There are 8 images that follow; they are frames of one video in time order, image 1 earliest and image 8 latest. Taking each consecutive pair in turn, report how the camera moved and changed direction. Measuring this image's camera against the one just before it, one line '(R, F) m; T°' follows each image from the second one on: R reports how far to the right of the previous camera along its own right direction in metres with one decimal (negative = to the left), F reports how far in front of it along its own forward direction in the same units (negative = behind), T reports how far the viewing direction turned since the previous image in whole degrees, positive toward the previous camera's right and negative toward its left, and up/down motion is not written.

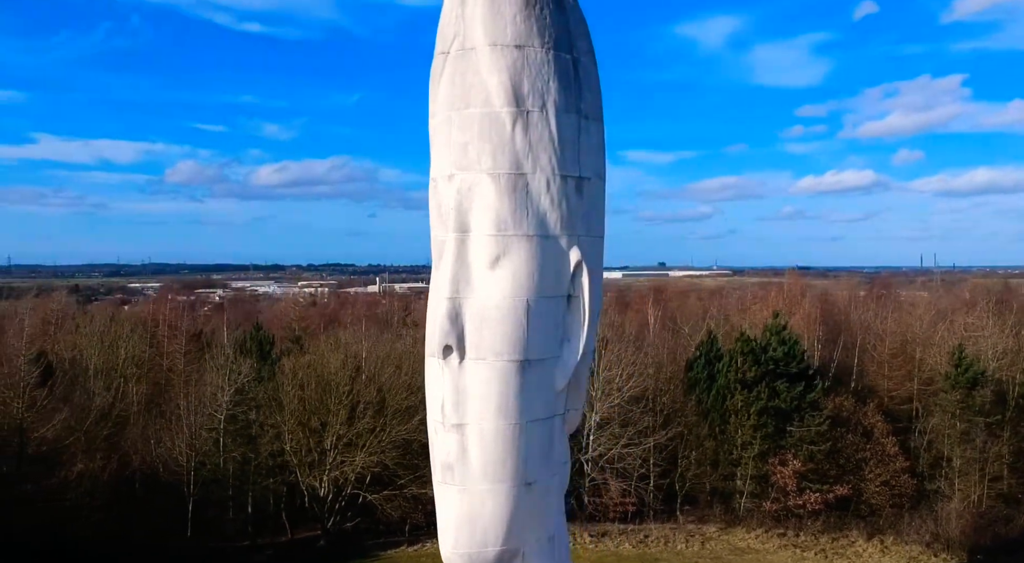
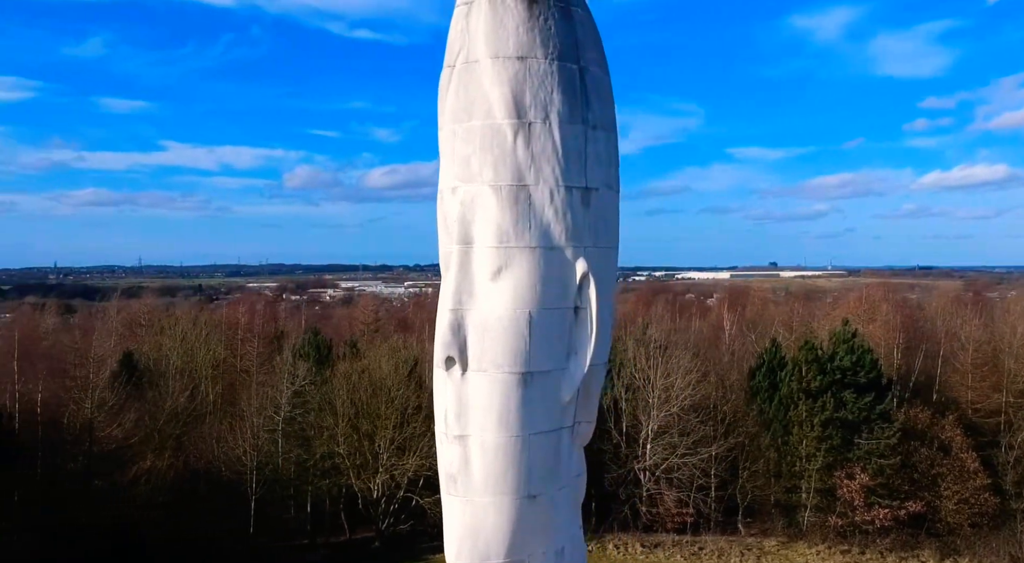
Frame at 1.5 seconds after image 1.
(+1.6, +0.1) m; -7°
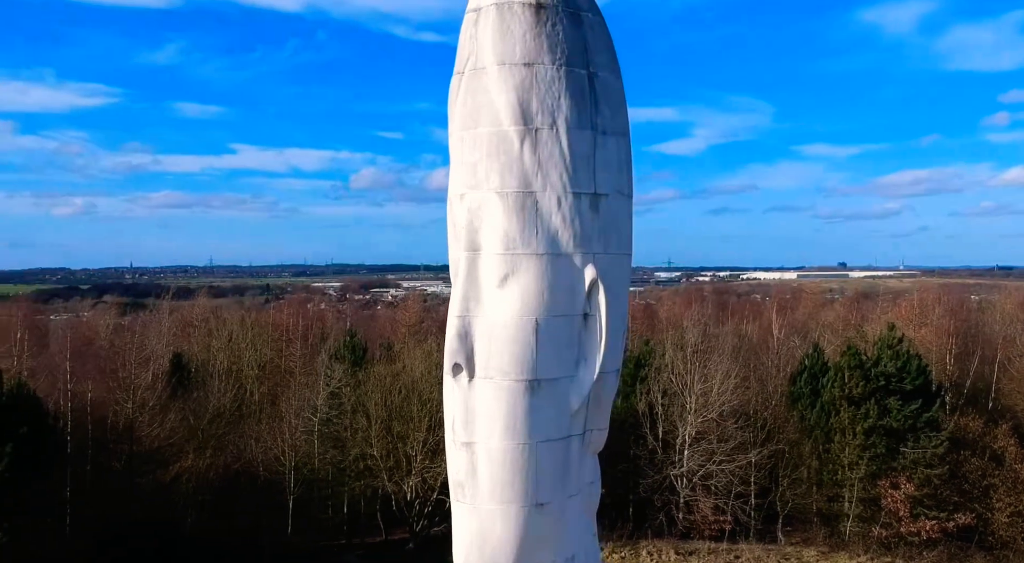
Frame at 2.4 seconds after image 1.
(+0.9, +0.1) m; -4°
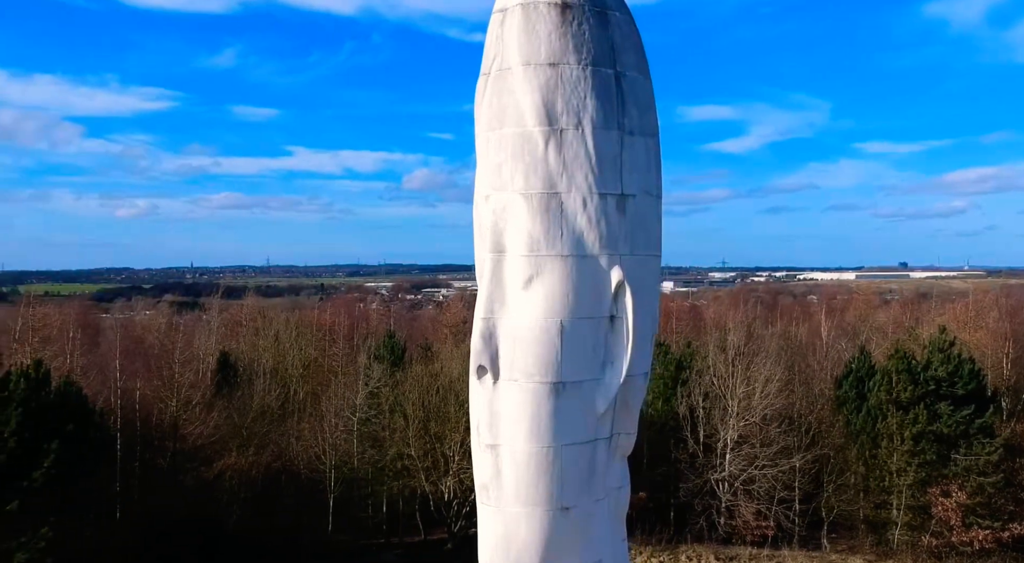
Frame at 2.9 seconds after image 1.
(+0.4, +0.1) m; -3°
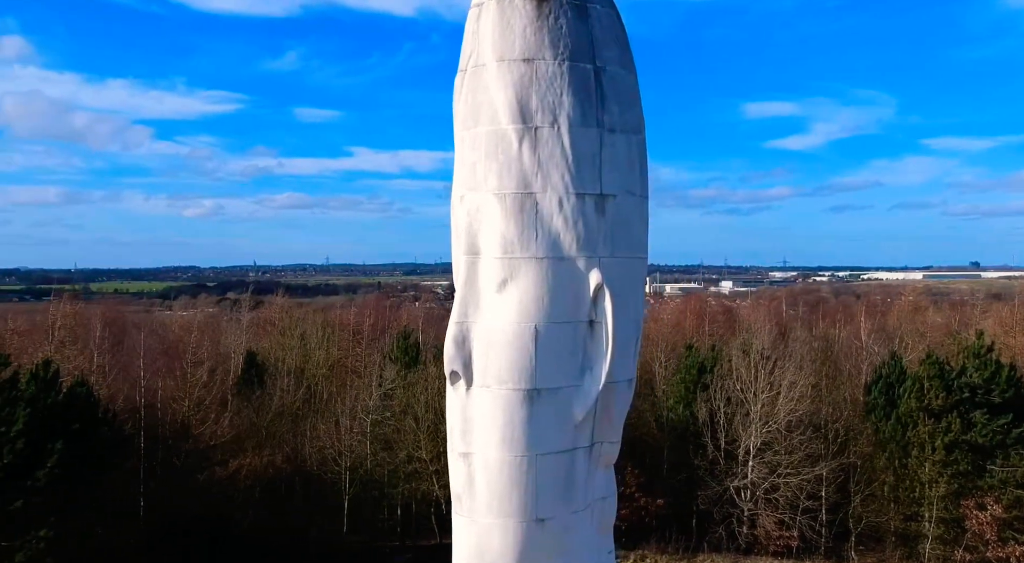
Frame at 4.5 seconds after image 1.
(+1.2, +0.5) m; -4°
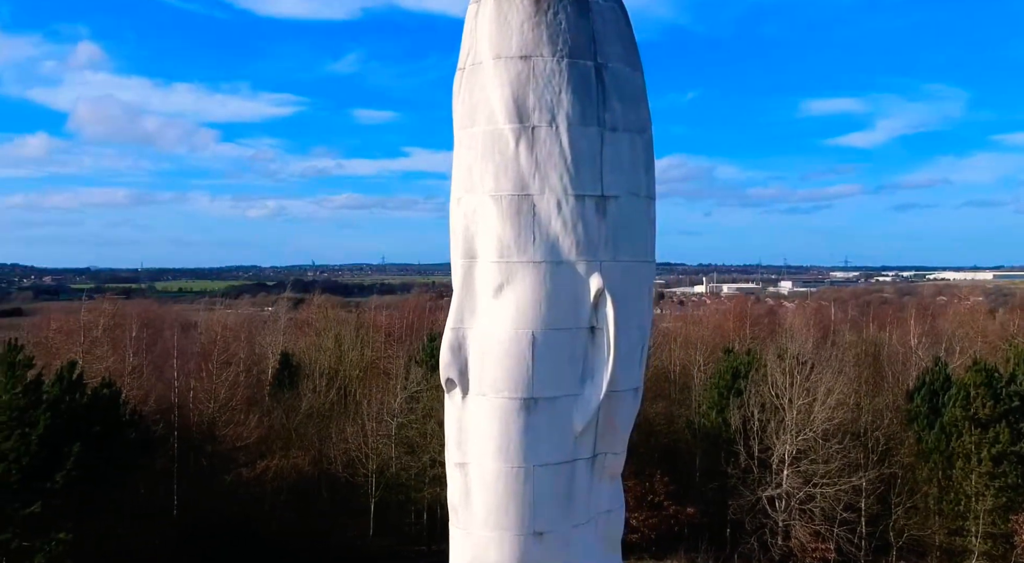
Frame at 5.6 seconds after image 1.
(+0.8, +0.5) m; -4°
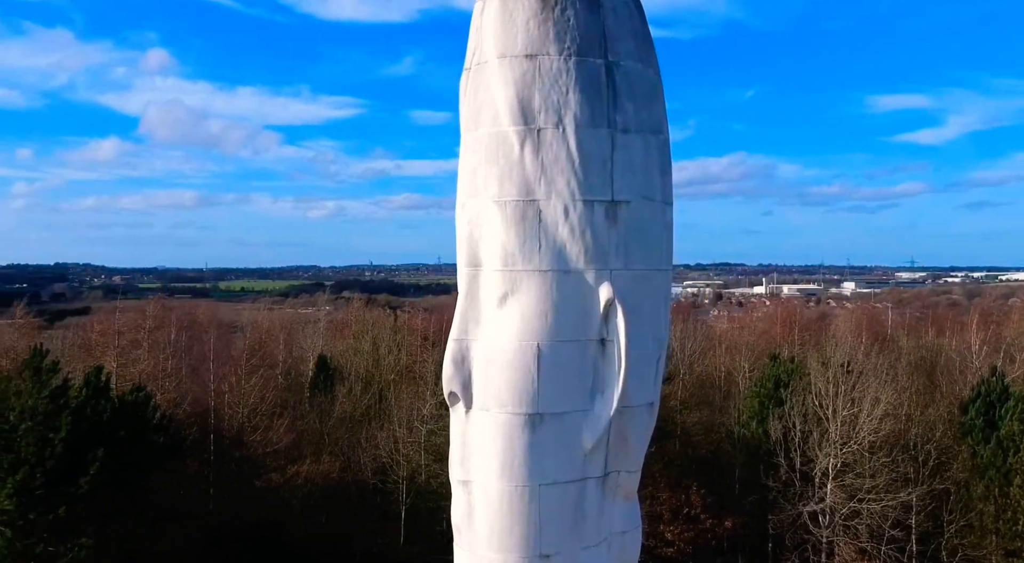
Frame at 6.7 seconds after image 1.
(+0.7, +0.6) m; -4°
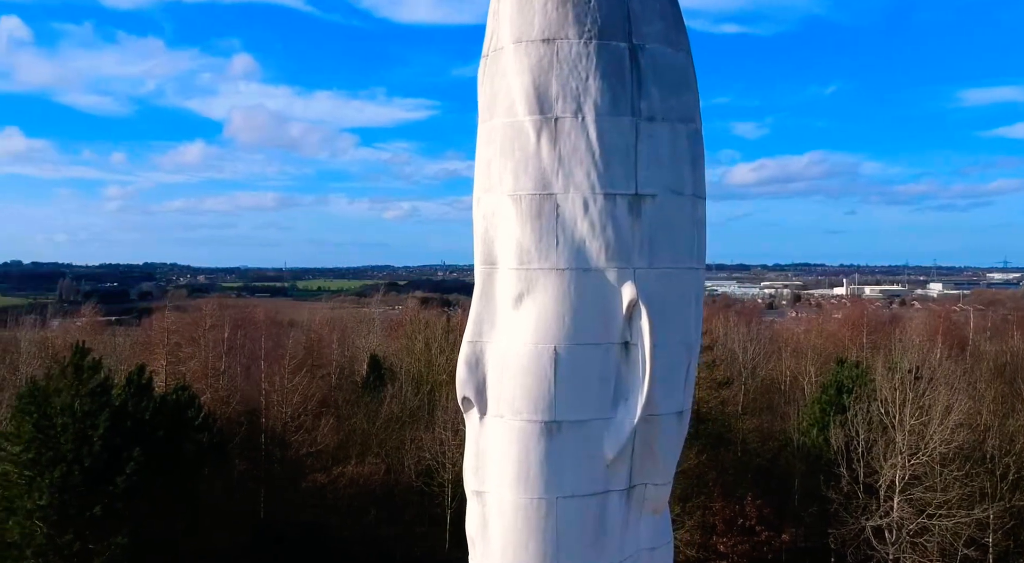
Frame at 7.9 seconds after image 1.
(+0.7, +0.8) m; -5°
